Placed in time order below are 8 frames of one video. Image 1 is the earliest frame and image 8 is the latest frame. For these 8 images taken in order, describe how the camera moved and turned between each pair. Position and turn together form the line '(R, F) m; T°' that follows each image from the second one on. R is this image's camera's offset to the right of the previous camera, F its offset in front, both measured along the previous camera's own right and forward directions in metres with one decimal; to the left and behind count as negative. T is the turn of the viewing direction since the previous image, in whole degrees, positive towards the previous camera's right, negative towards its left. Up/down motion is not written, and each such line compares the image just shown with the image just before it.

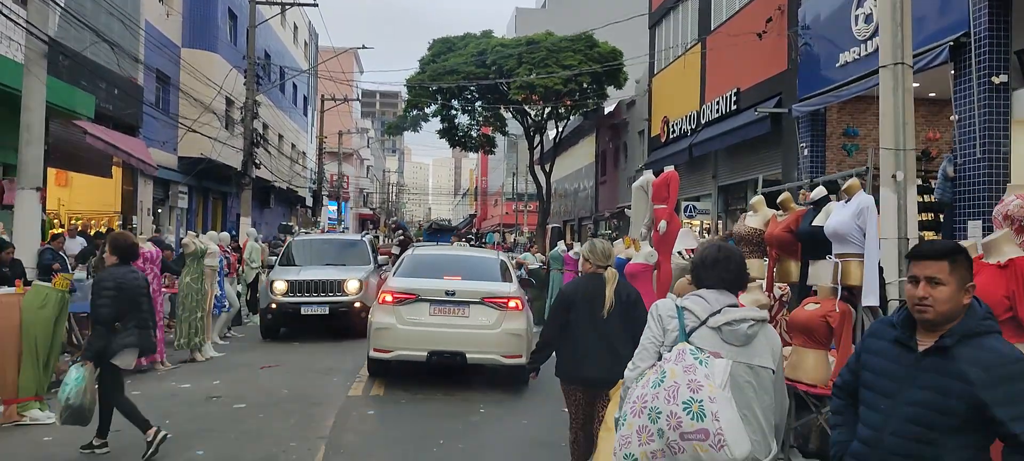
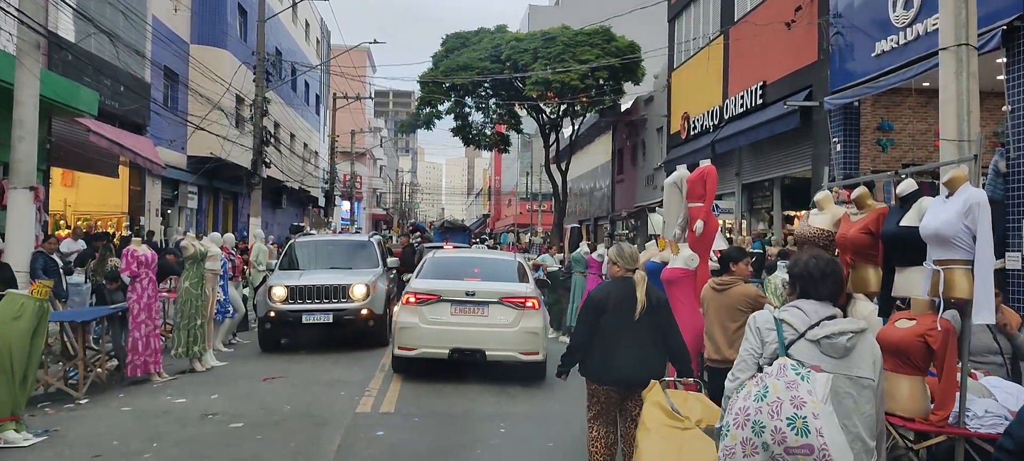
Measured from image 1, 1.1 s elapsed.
(-0.1, +0.6) m; -1°
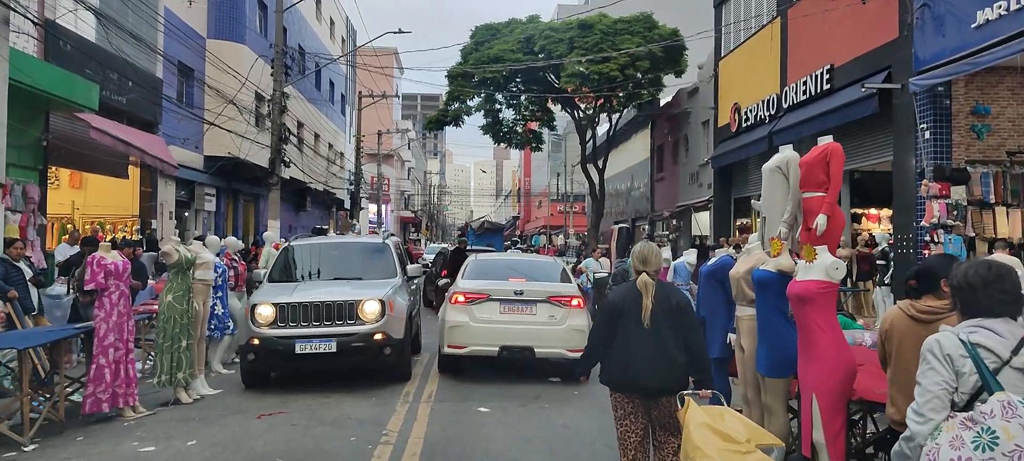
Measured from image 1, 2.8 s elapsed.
(-0.2, +1.6) m; -2°
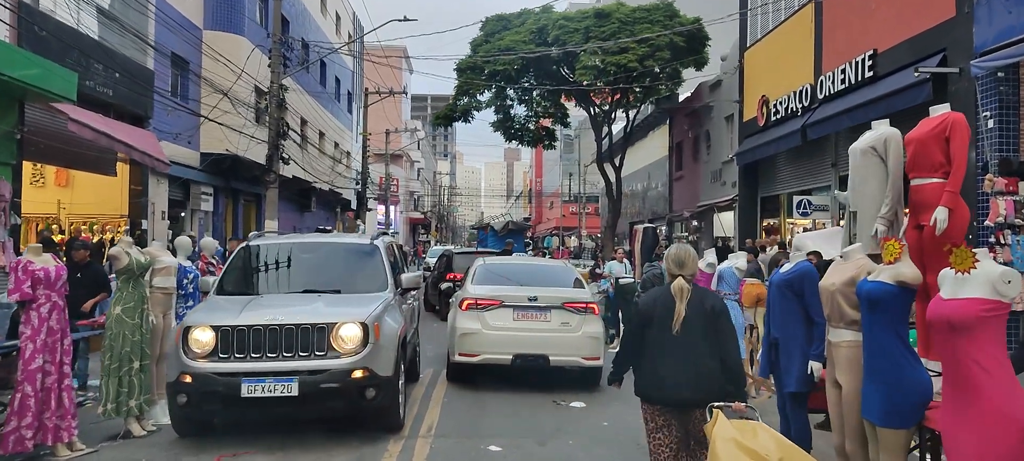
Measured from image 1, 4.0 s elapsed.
(0.0, +1.2) m; -1°
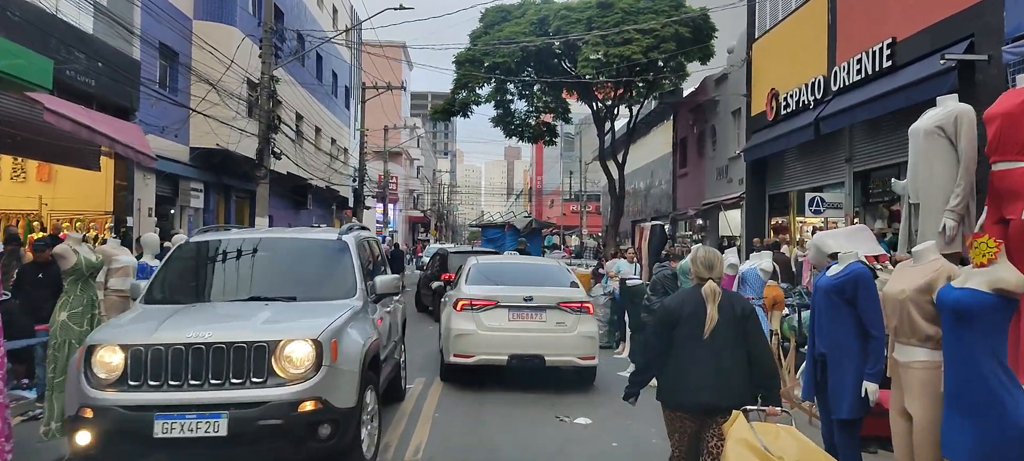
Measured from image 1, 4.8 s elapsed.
(0.0, +0.7) m; 0°
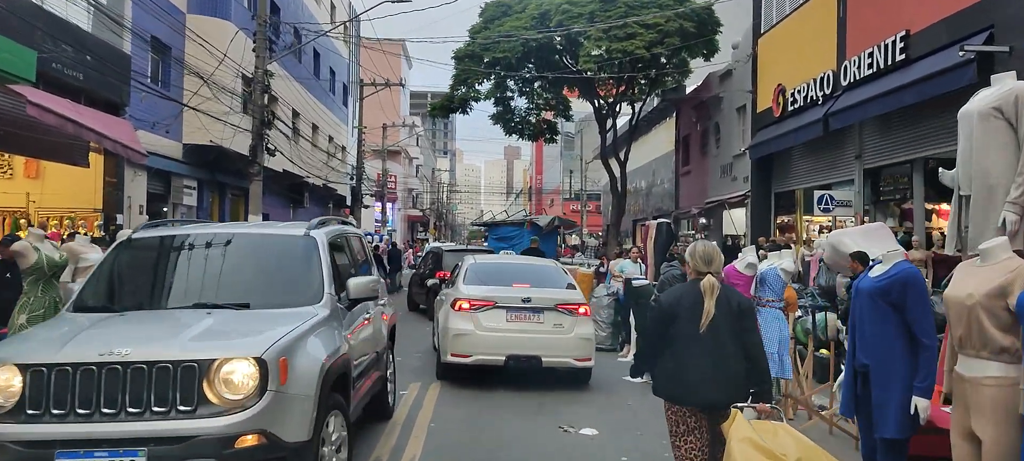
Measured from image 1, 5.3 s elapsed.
(0.0, +0.4) m; 0°
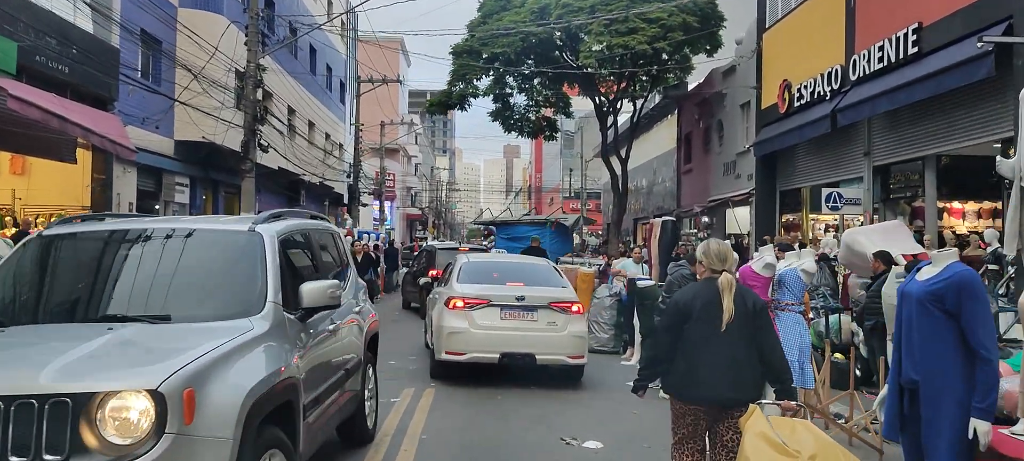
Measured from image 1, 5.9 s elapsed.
(0.0, +0.4) m; 0°
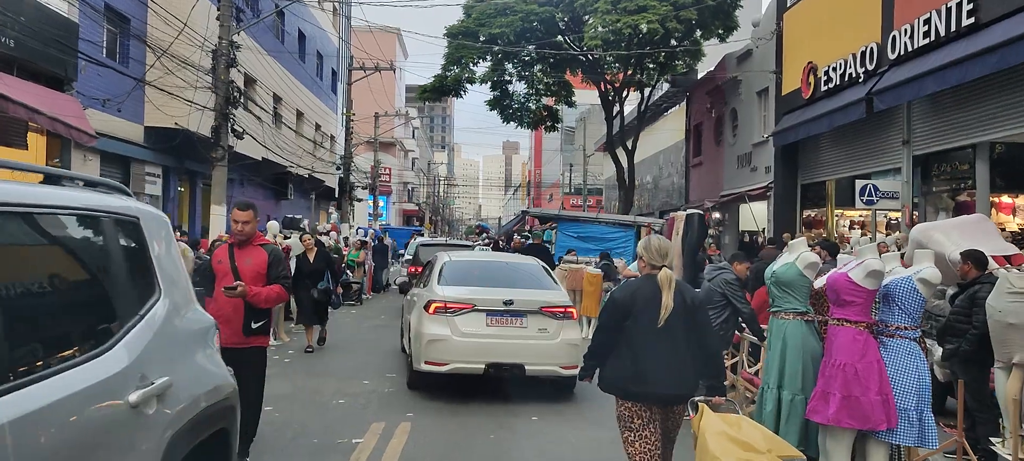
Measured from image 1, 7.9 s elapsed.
(0.0, +1.5) m; 0°
